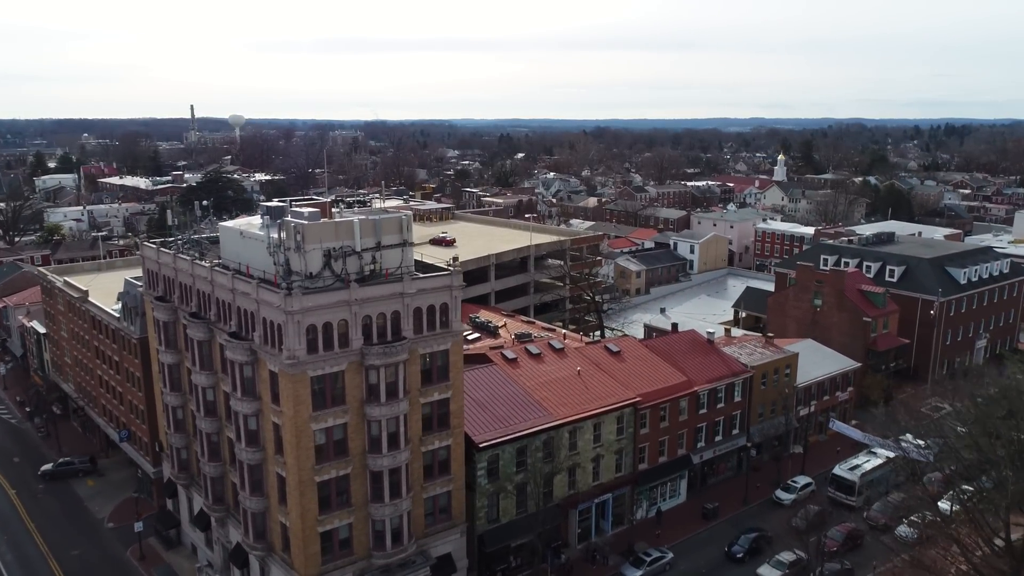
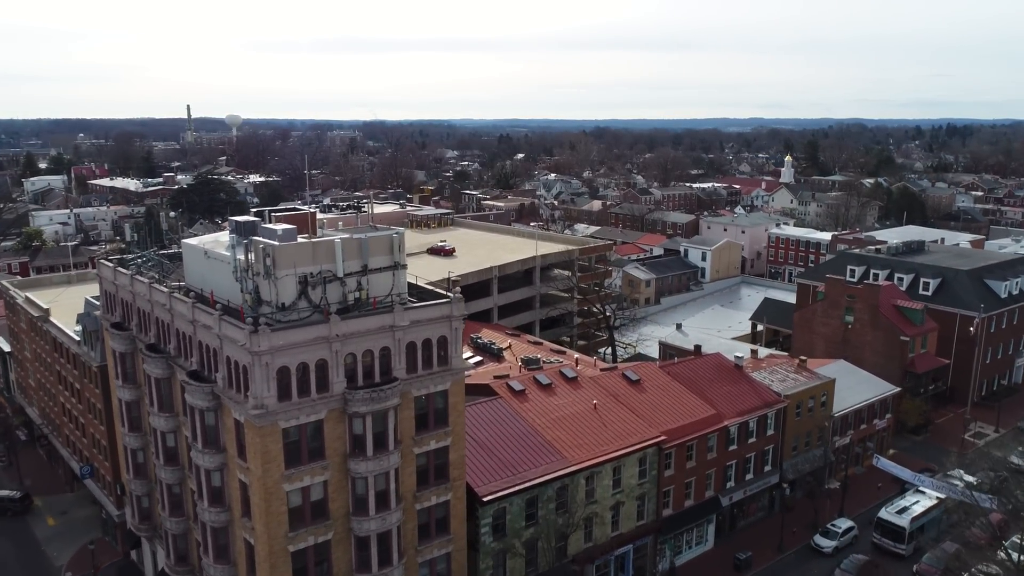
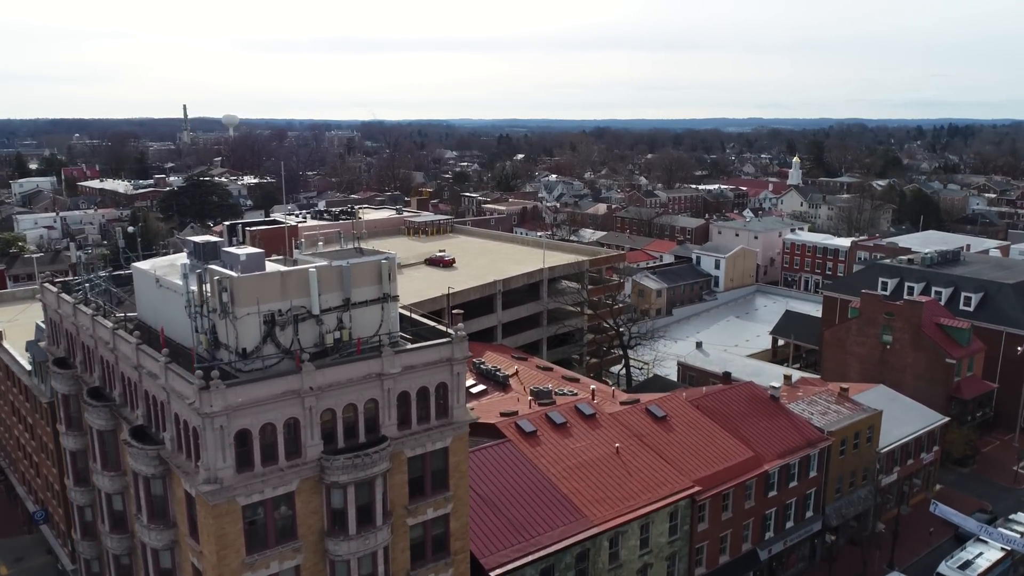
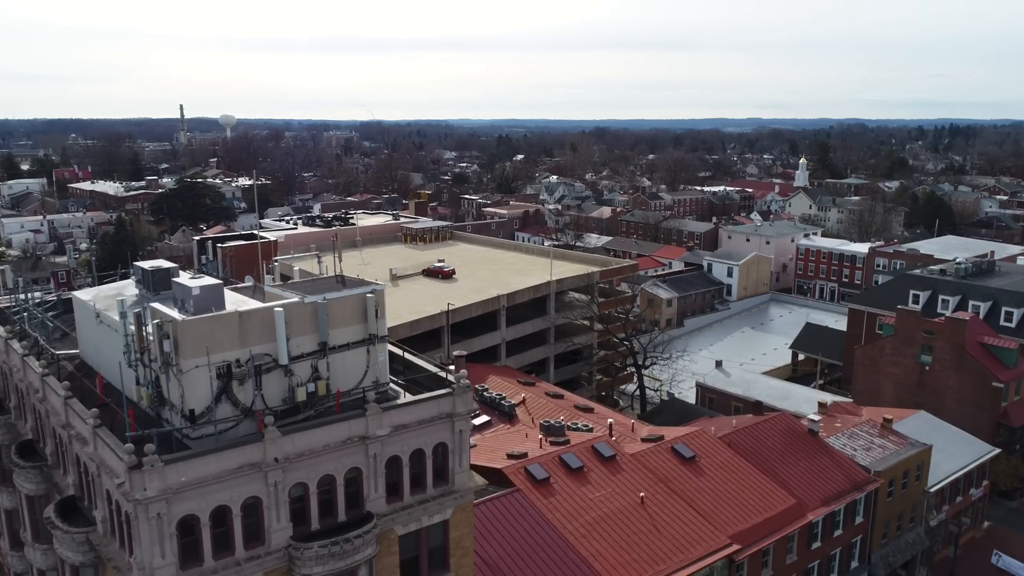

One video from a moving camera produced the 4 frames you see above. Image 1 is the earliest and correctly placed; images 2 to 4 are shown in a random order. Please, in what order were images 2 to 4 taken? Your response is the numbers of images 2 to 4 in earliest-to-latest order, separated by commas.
2, 3, 4
